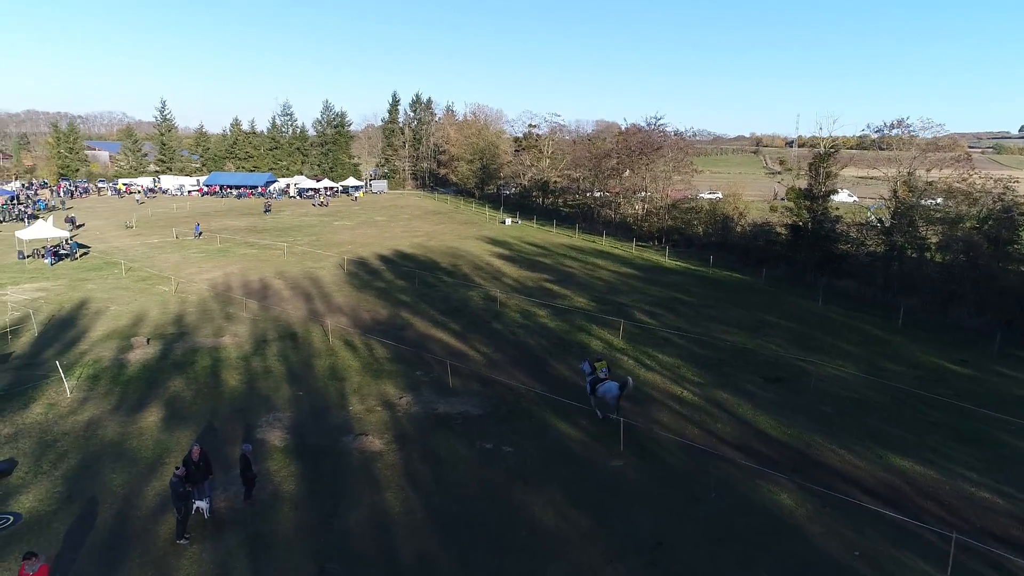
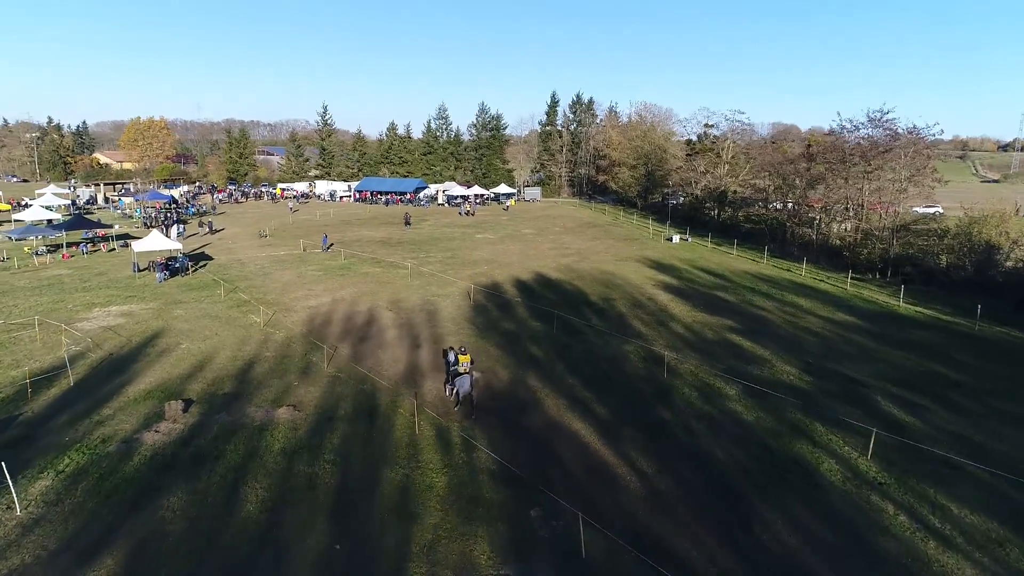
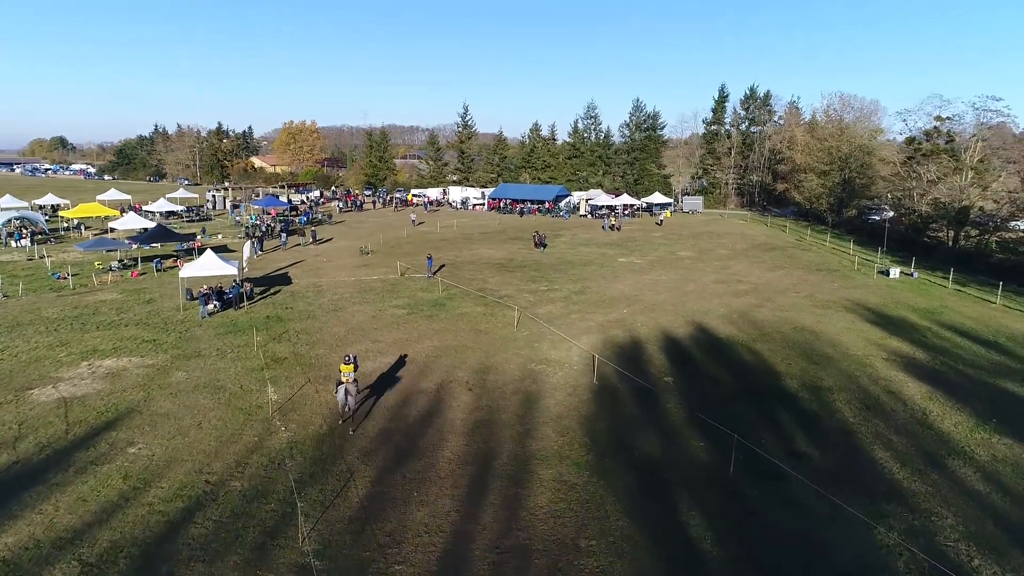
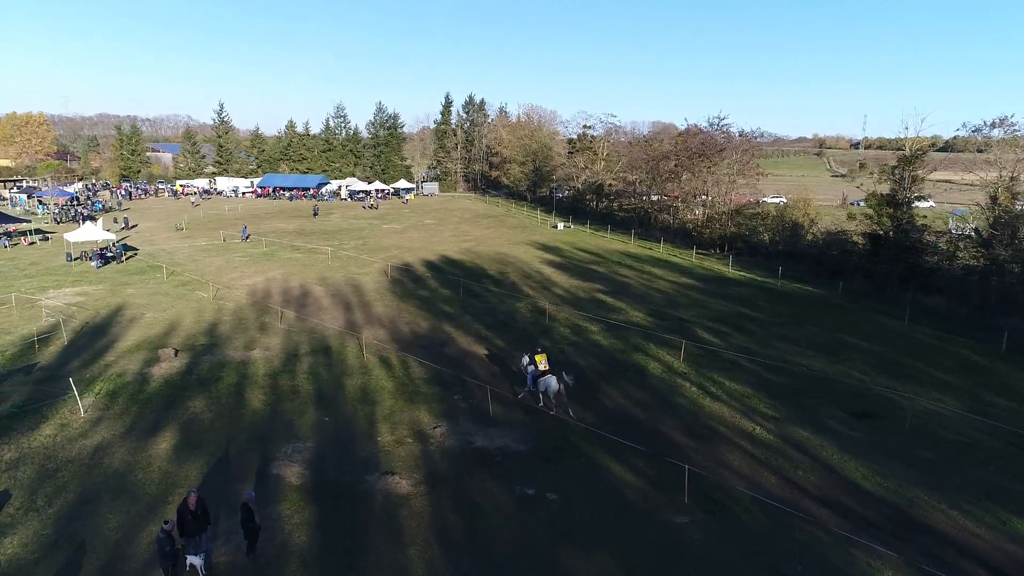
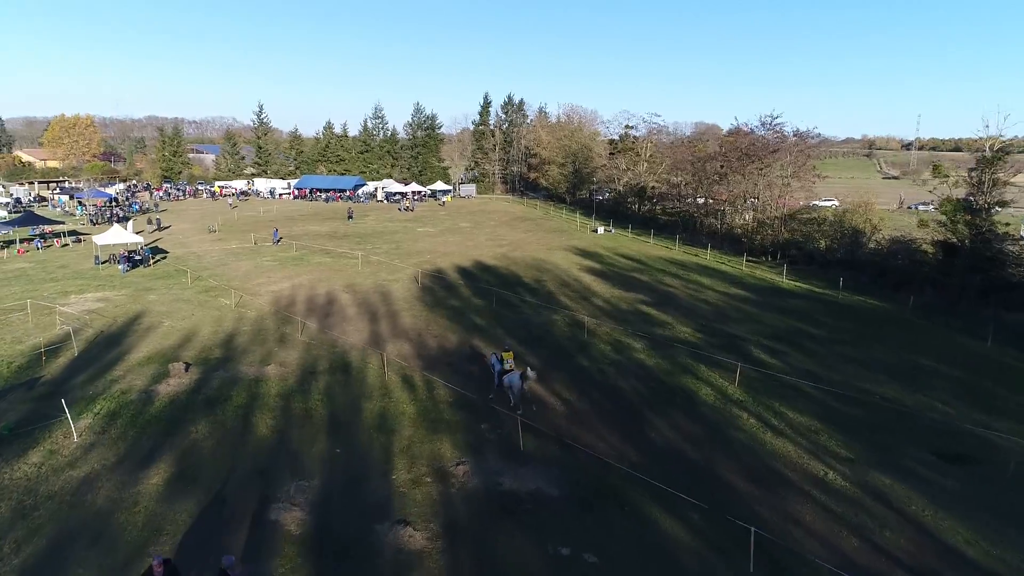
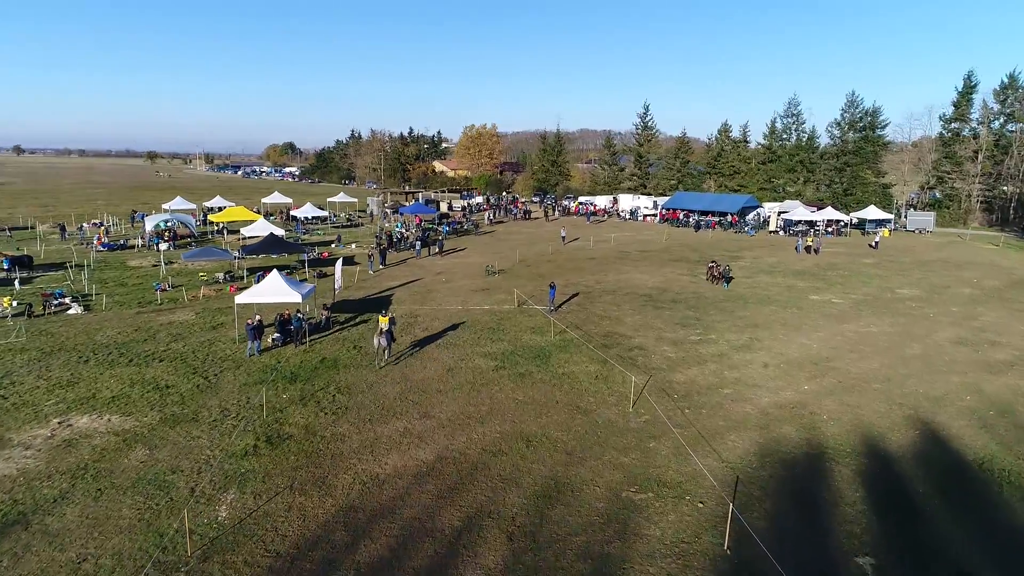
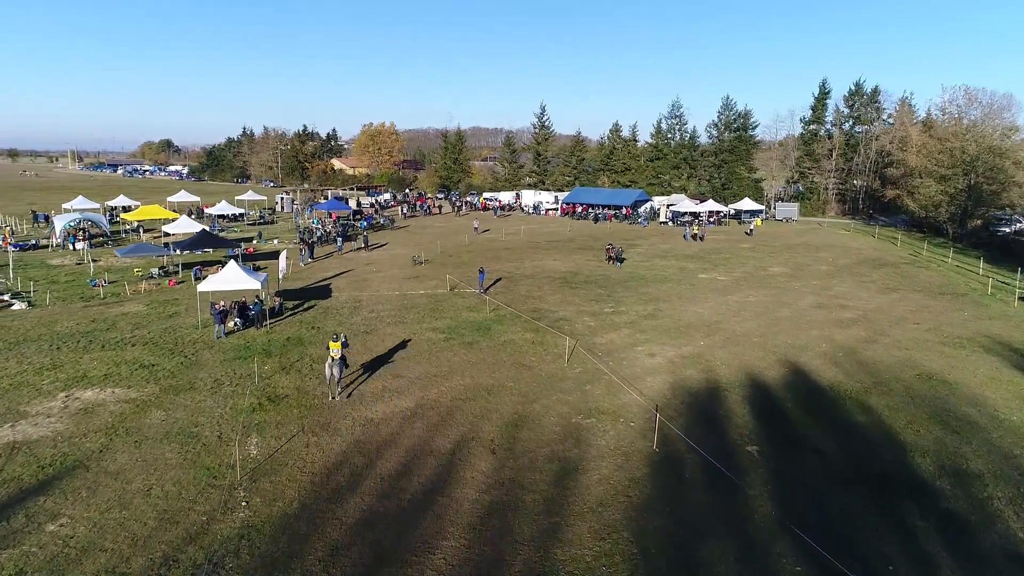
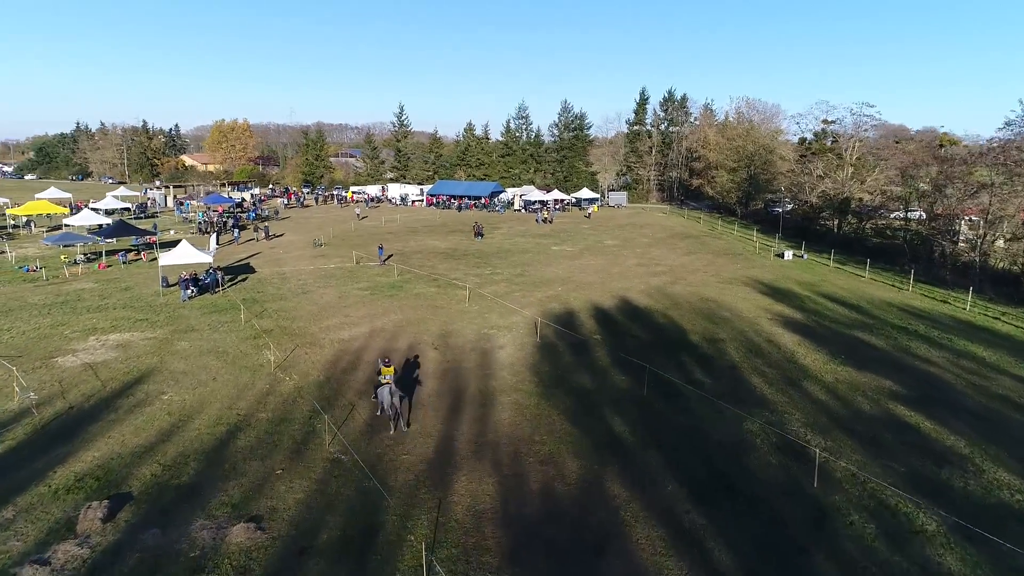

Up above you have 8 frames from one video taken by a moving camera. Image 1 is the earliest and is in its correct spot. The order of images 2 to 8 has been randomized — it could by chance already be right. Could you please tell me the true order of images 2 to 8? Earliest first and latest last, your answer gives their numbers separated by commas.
4, 5, 2, 8, 3, 7, 6
